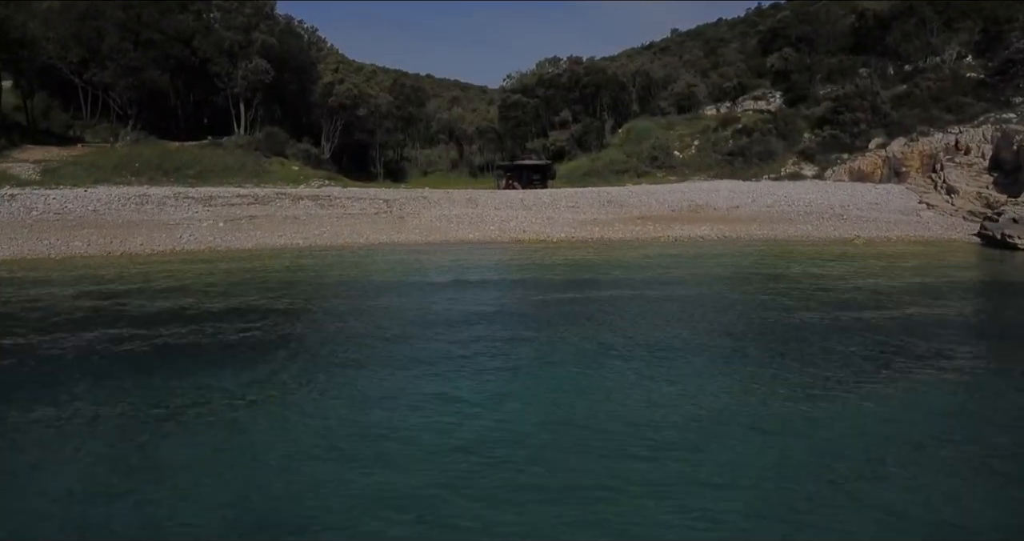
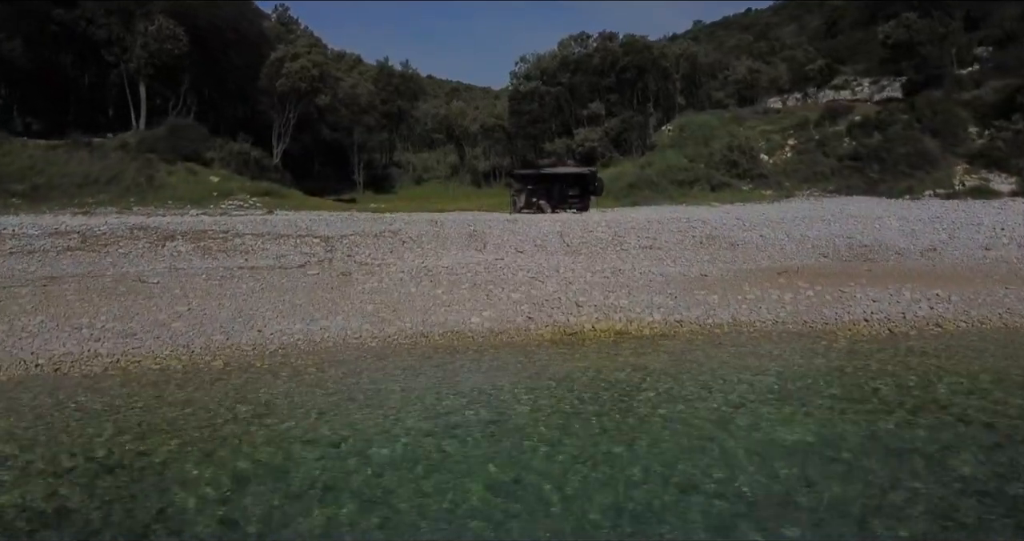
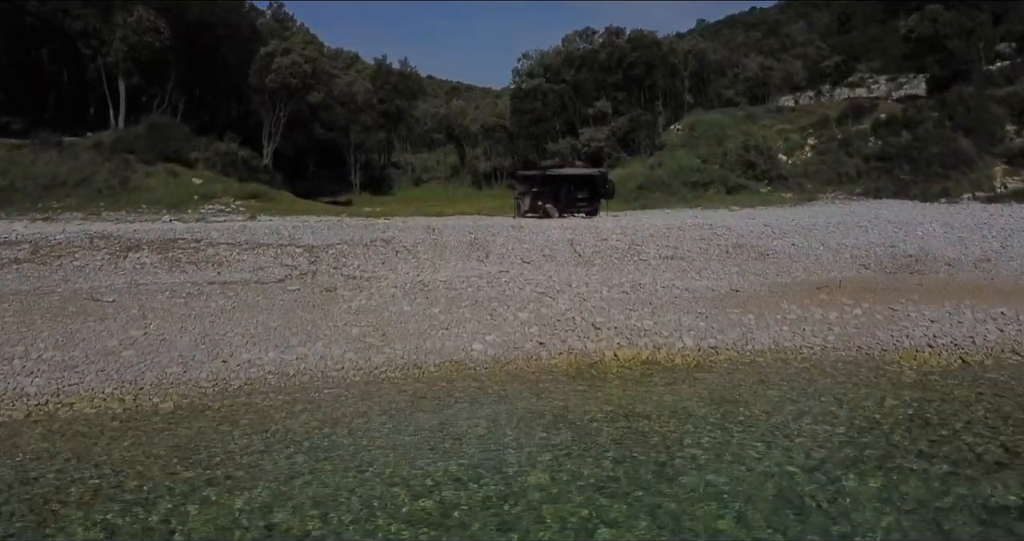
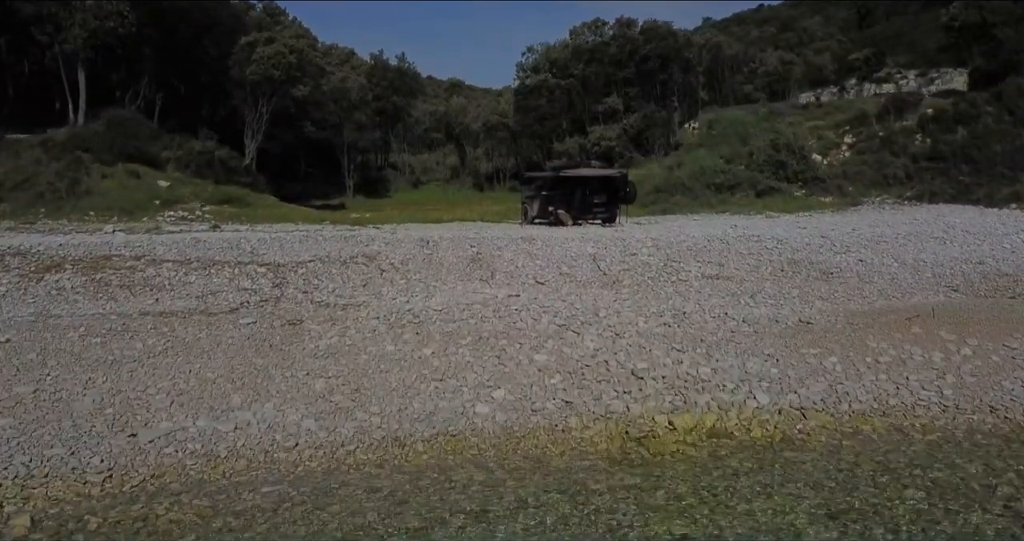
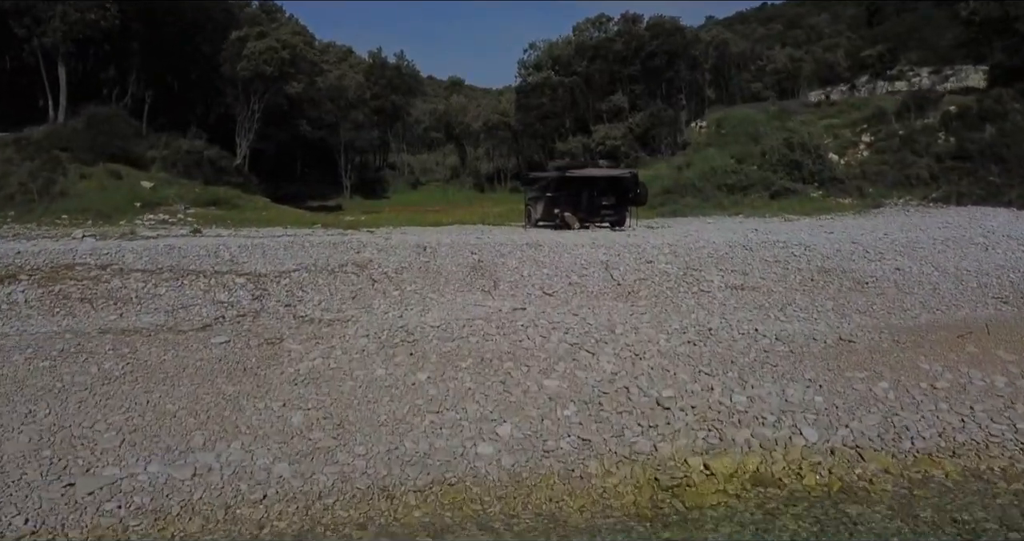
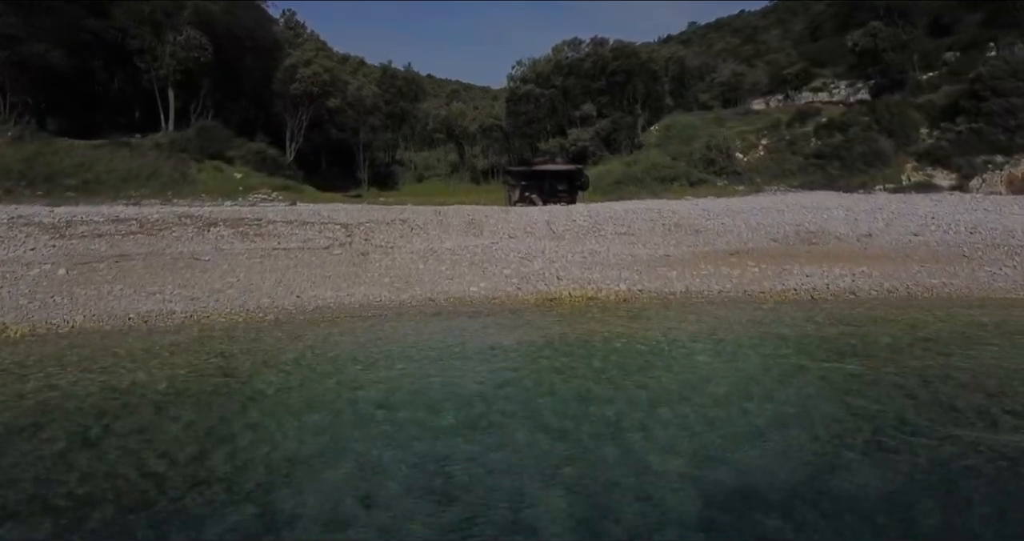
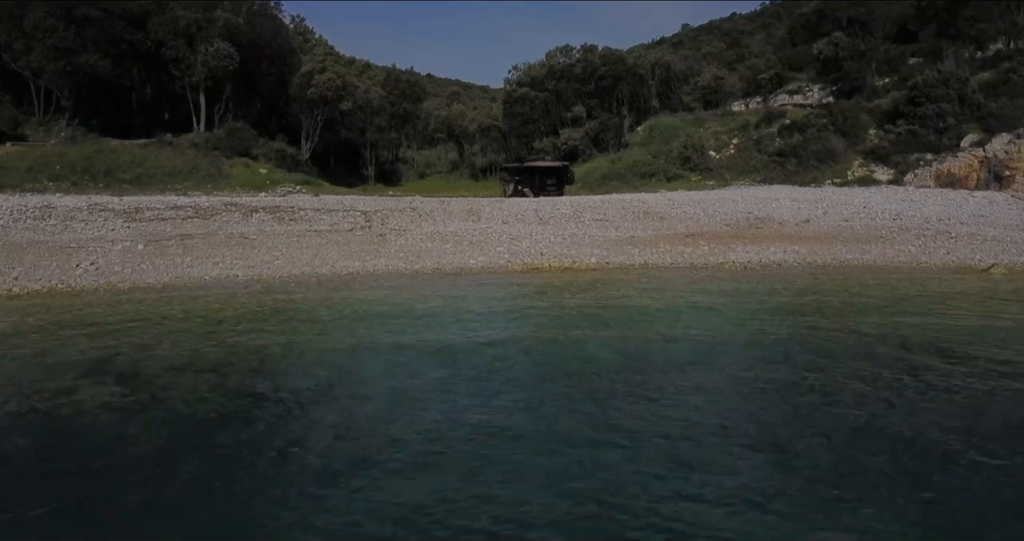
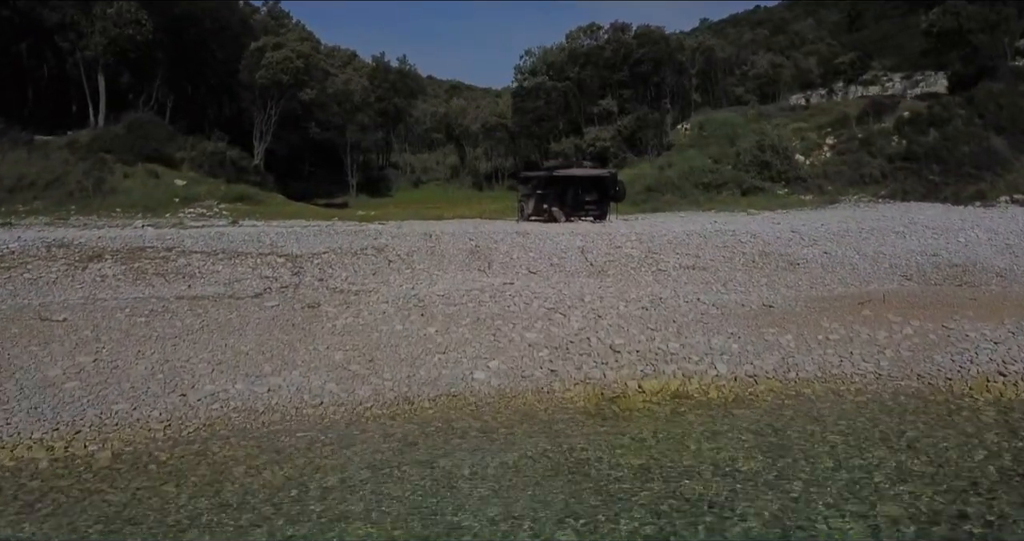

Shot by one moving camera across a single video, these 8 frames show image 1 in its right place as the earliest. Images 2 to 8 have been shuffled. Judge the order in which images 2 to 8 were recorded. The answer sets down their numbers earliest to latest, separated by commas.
7, 6, 2, 3, 8, 4, 5
